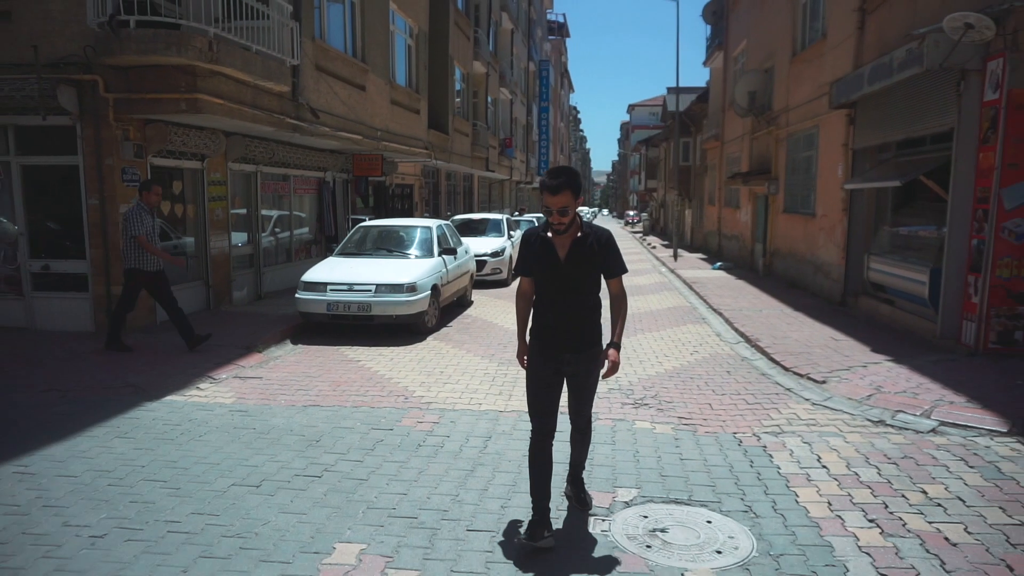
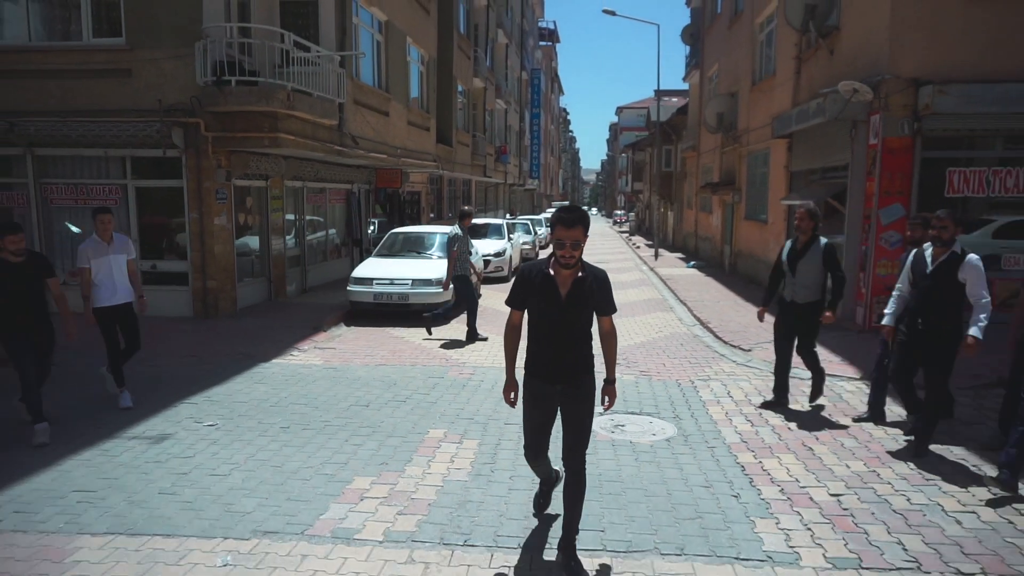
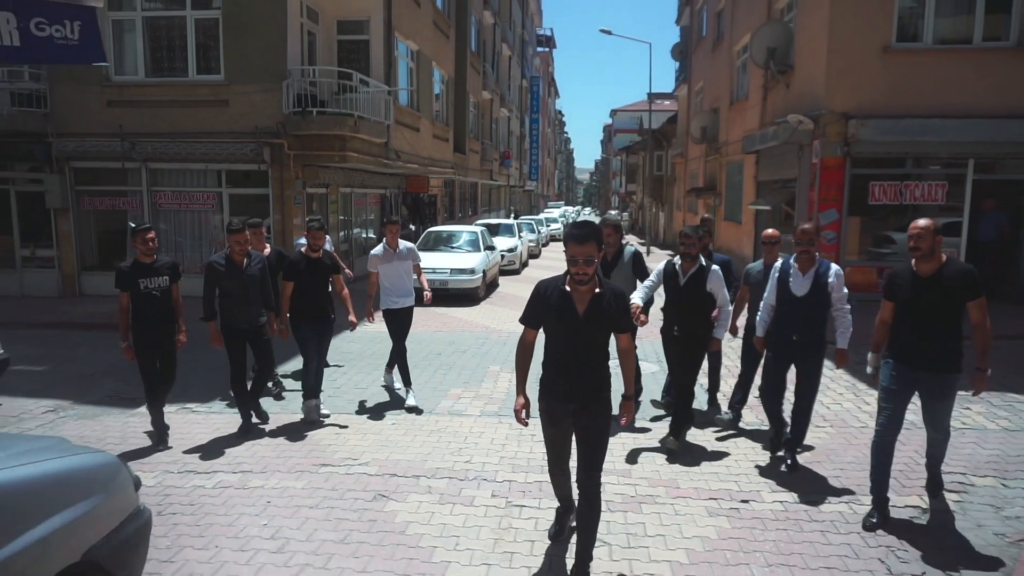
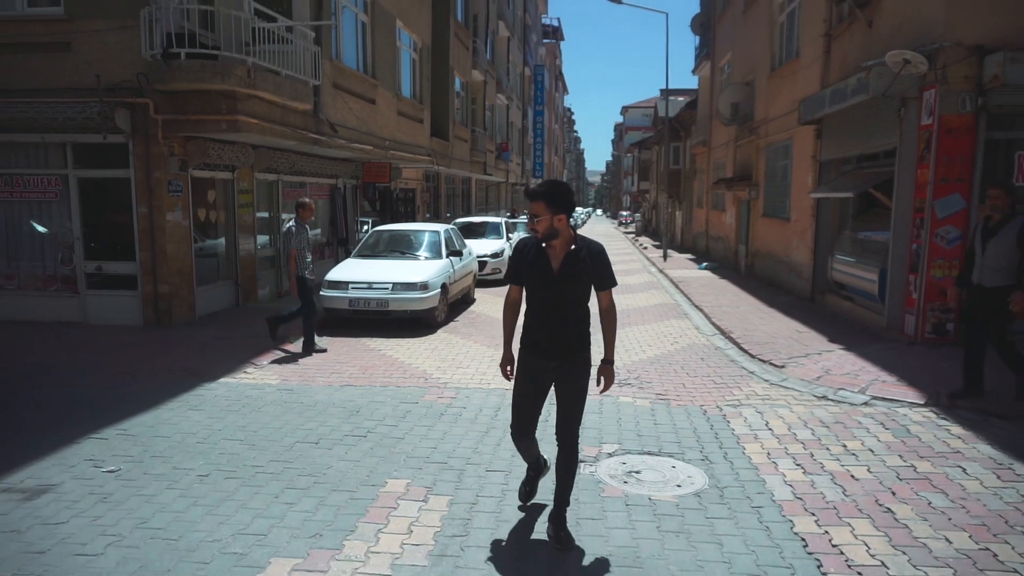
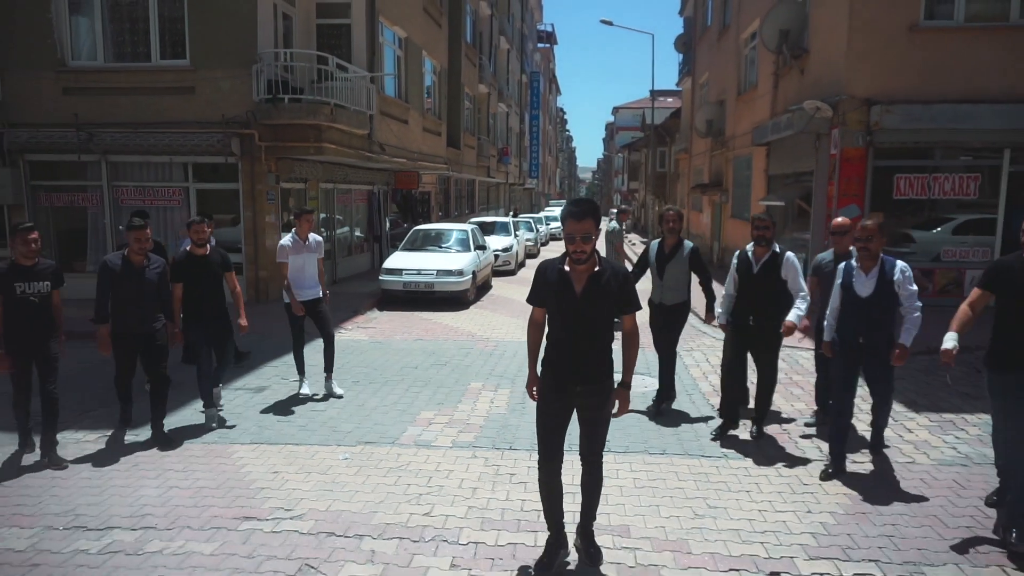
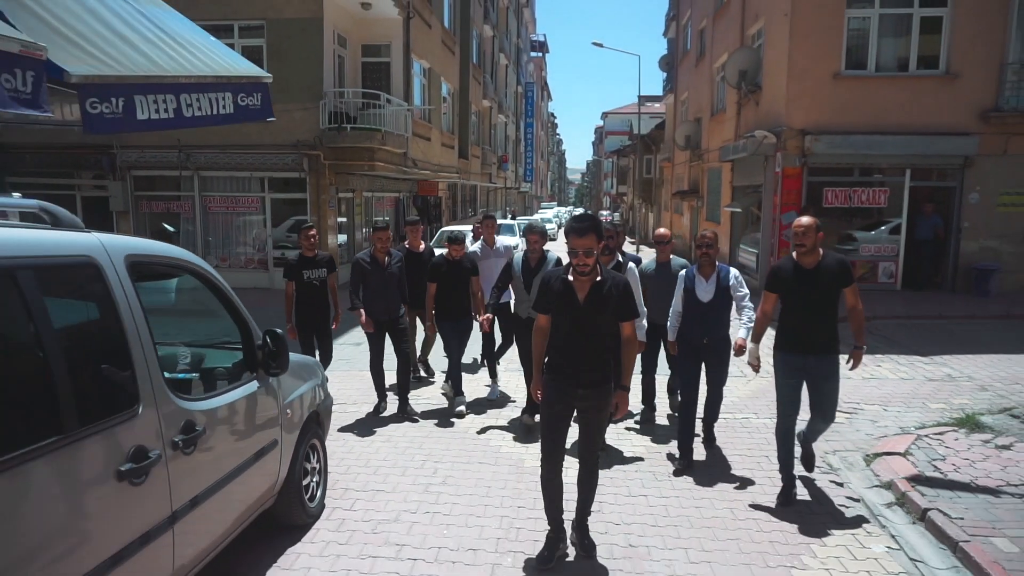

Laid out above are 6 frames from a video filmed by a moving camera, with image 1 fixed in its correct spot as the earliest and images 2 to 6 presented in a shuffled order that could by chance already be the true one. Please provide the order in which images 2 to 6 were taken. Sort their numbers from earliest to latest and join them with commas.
4, 2, 5, 3, 6
